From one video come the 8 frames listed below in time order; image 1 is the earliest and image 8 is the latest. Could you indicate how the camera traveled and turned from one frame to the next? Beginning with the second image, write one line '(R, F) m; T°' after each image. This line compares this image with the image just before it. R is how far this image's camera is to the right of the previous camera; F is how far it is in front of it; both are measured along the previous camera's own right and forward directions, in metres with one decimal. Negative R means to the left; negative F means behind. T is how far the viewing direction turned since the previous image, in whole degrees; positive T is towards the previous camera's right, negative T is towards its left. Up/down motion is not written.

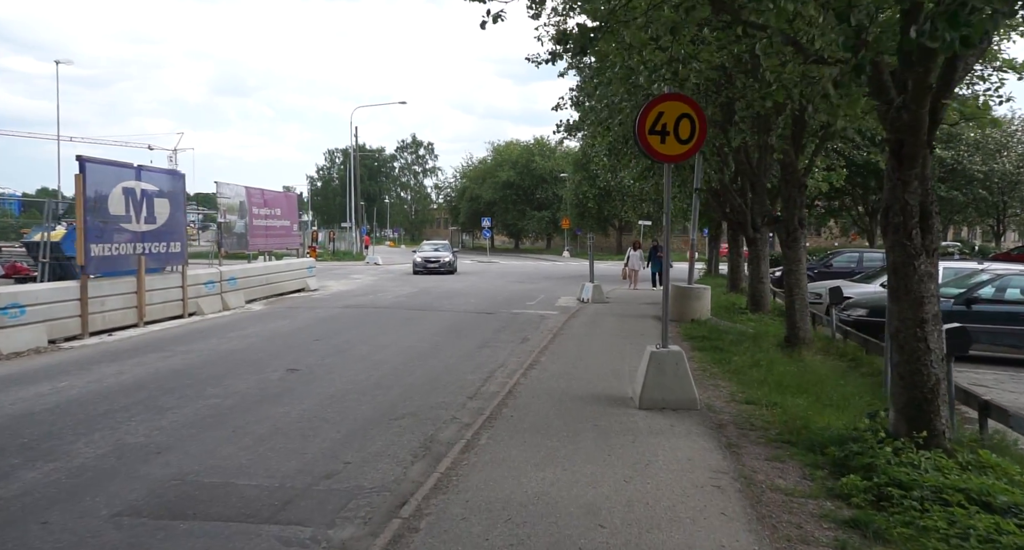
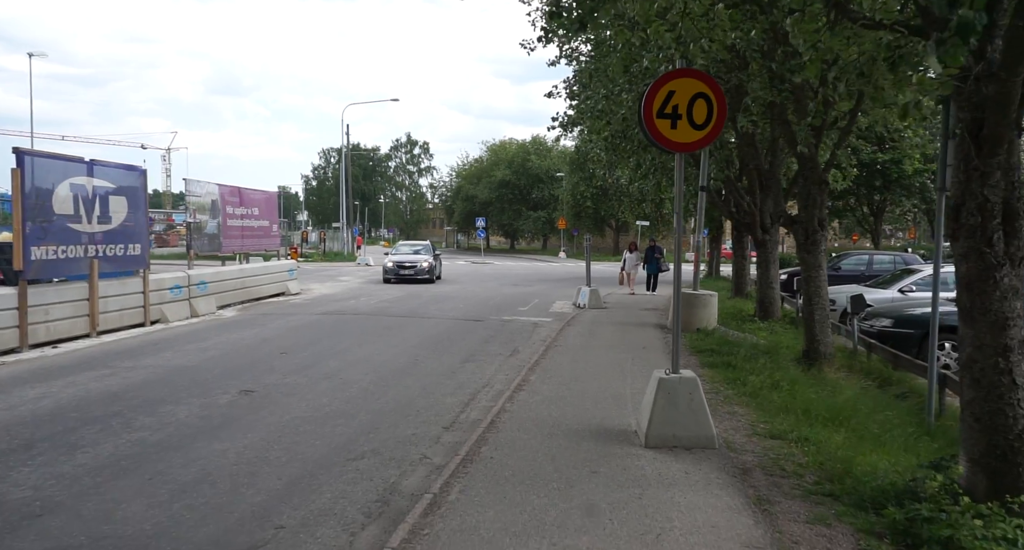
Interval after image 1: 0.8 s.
(+0.1, +1.1) m; 0°
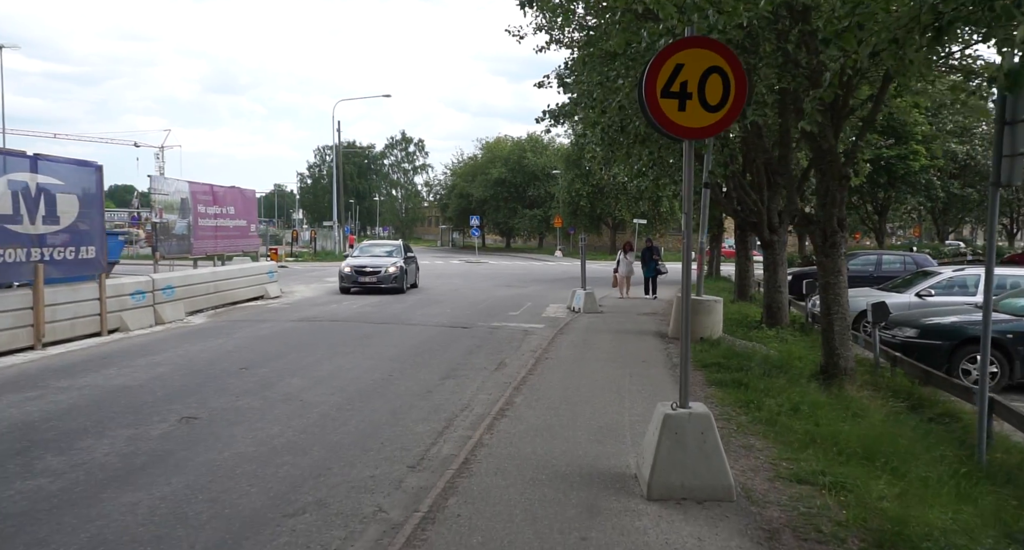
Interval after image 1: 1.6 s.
(+0.2, +1.0) m; 0°
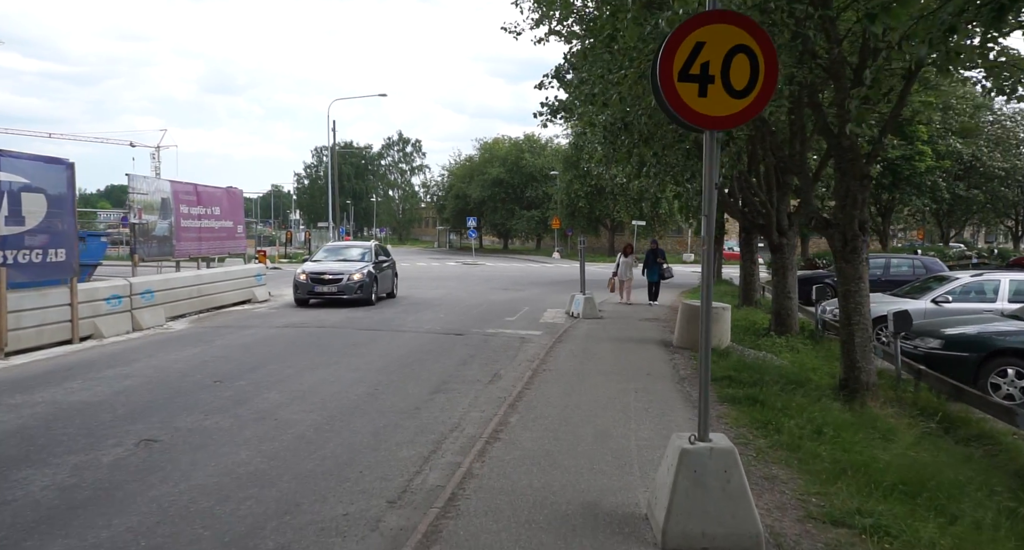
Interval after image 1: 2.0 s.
(0.0, +0.6) m; 0°
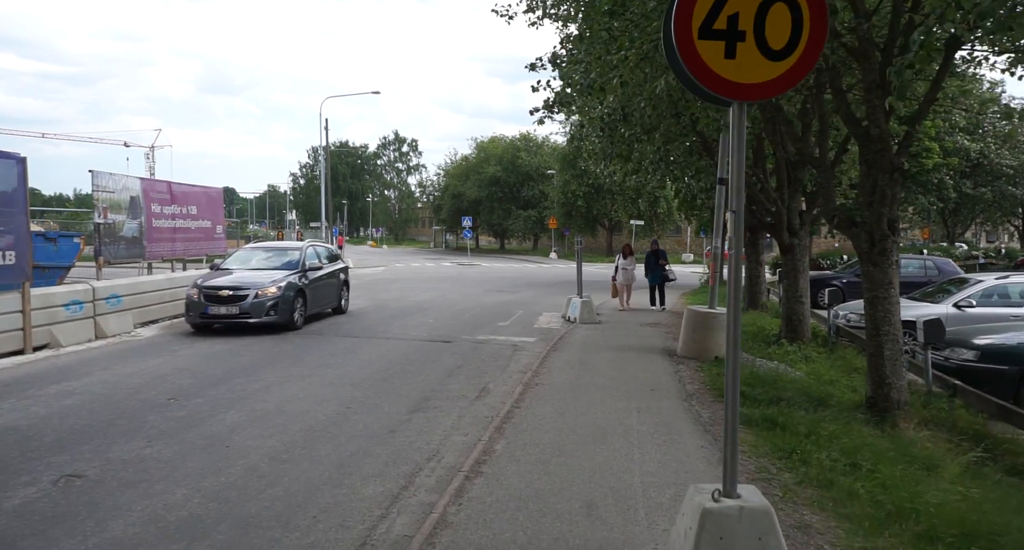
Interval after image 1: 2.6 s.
(+0.1, +0.9) m; 0°
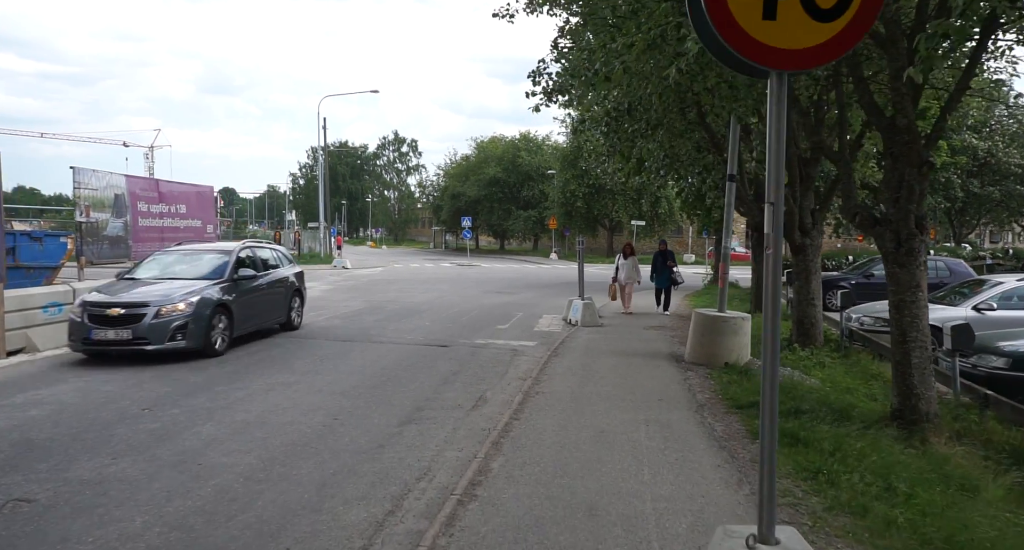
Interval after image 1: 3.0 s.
(0.0, +0.5) m; 0°
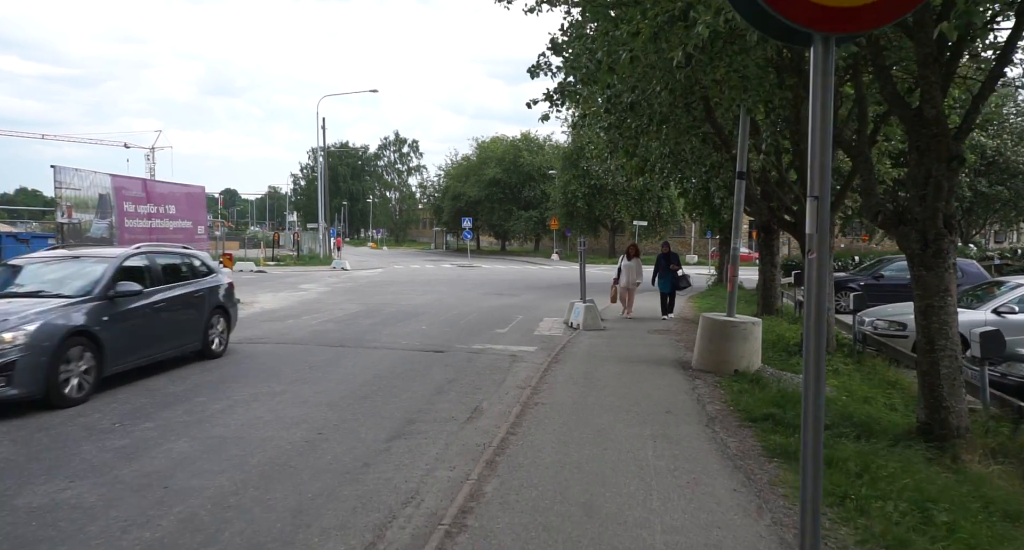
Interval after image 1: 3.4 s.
(0.0, +0.5) m; 0°
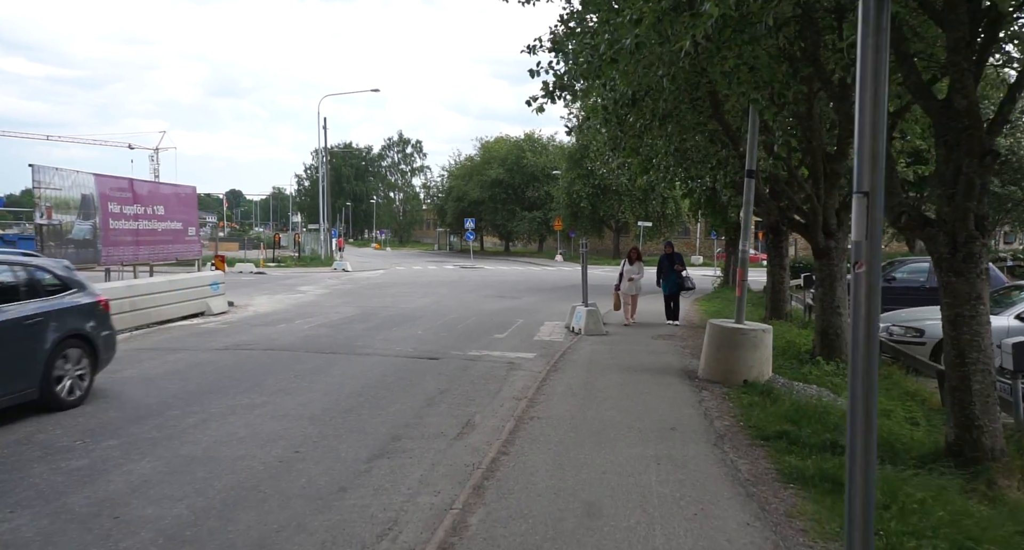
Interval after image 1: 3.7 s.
(+0.1, +0.5) m; 0°
